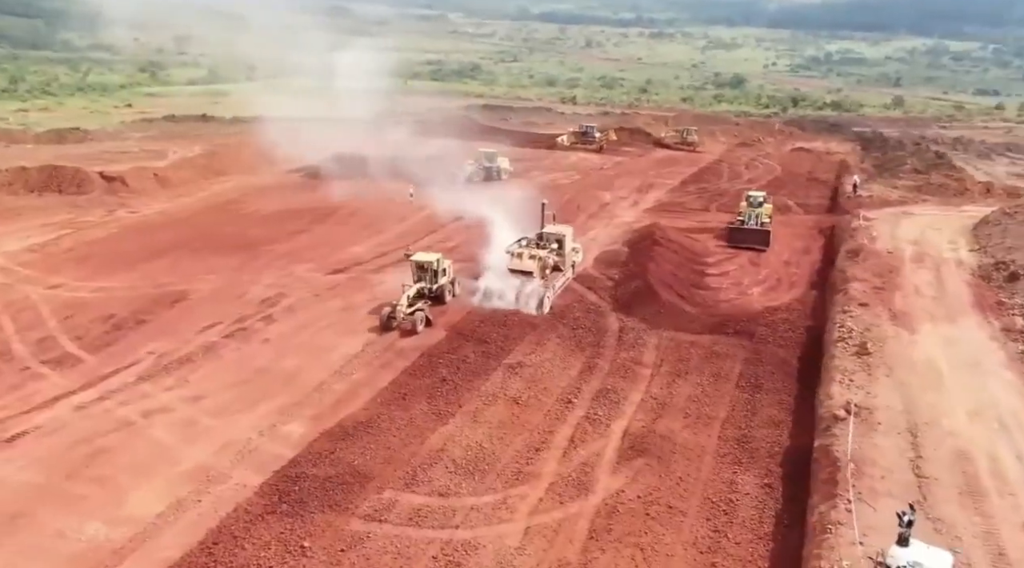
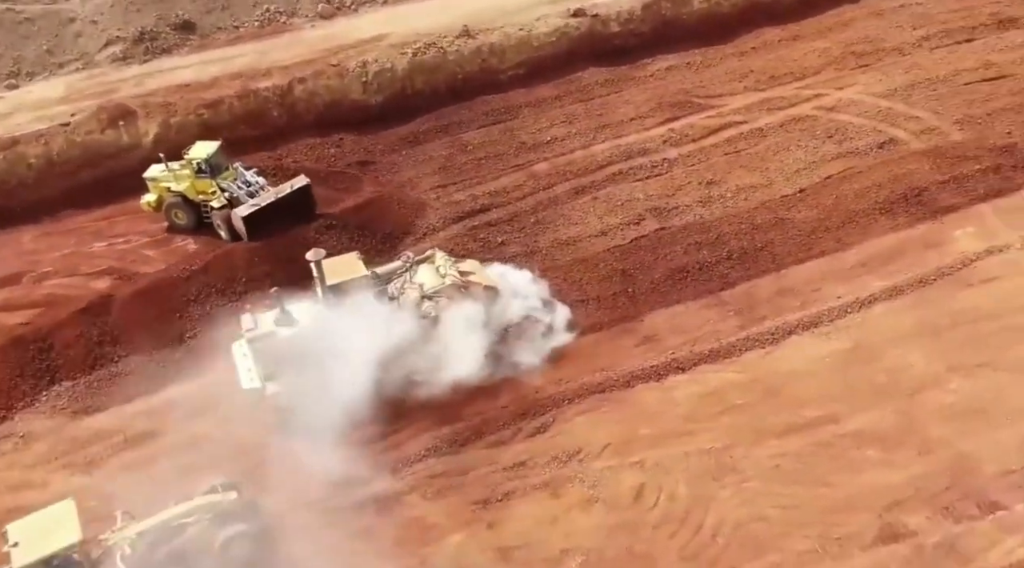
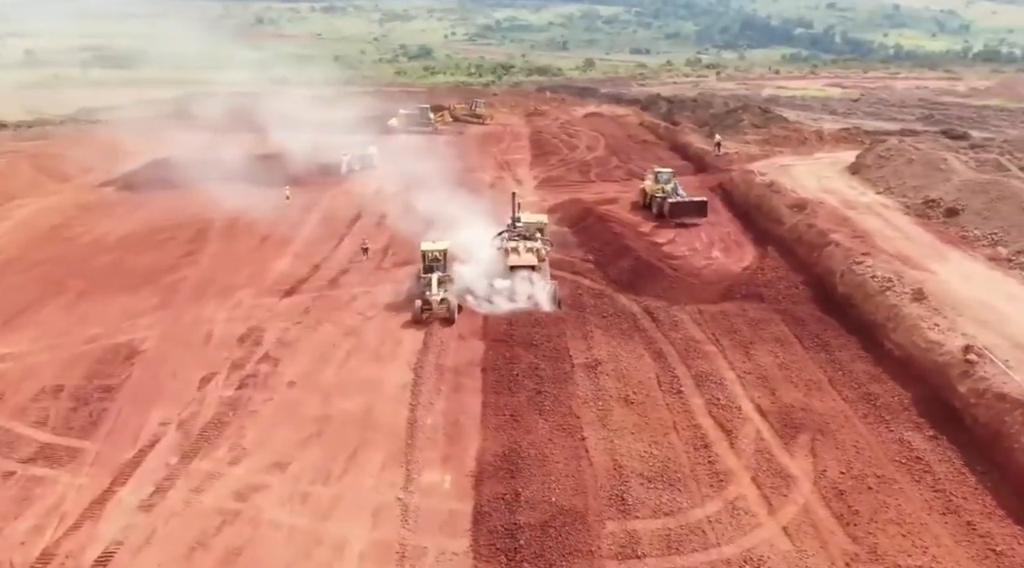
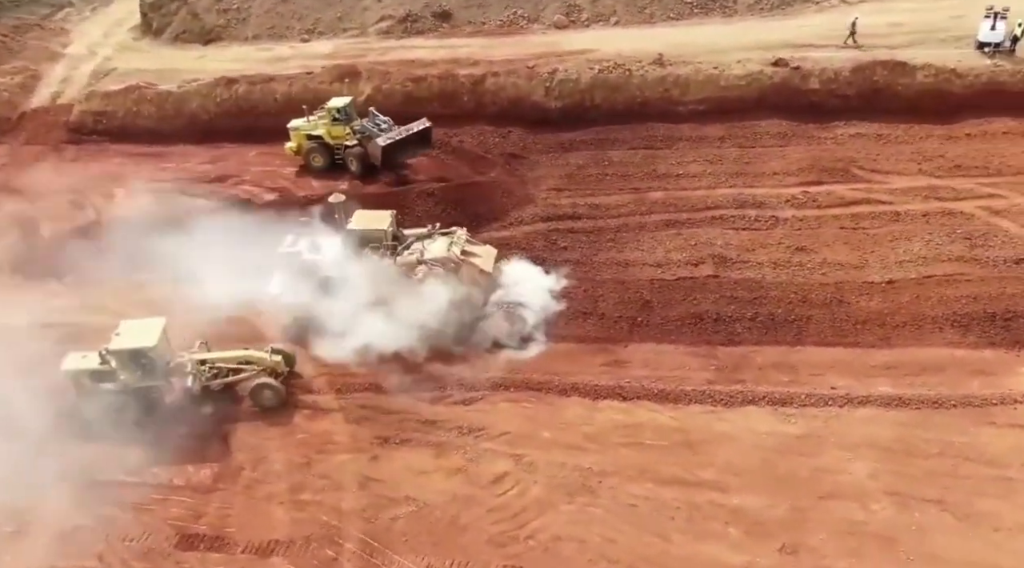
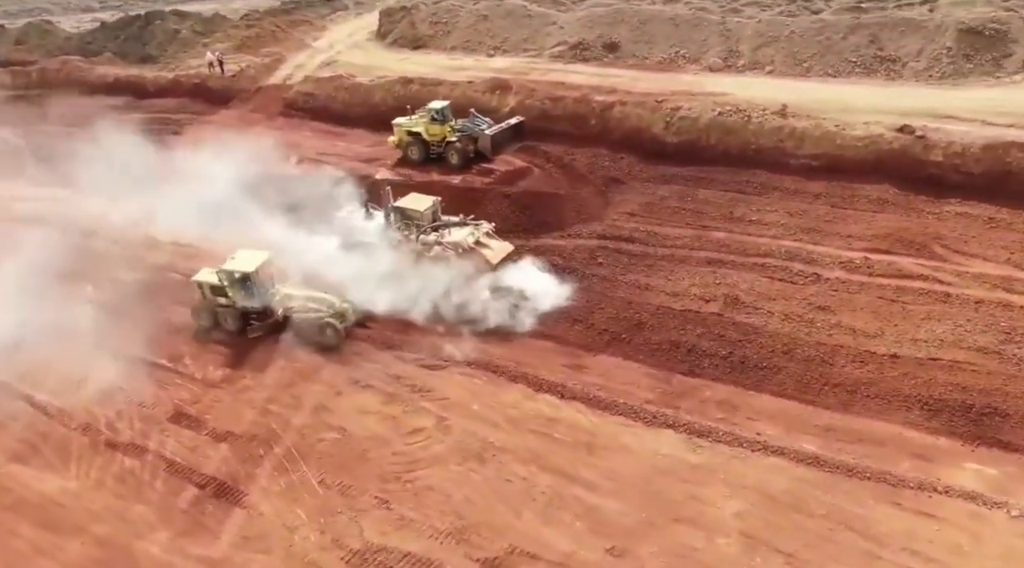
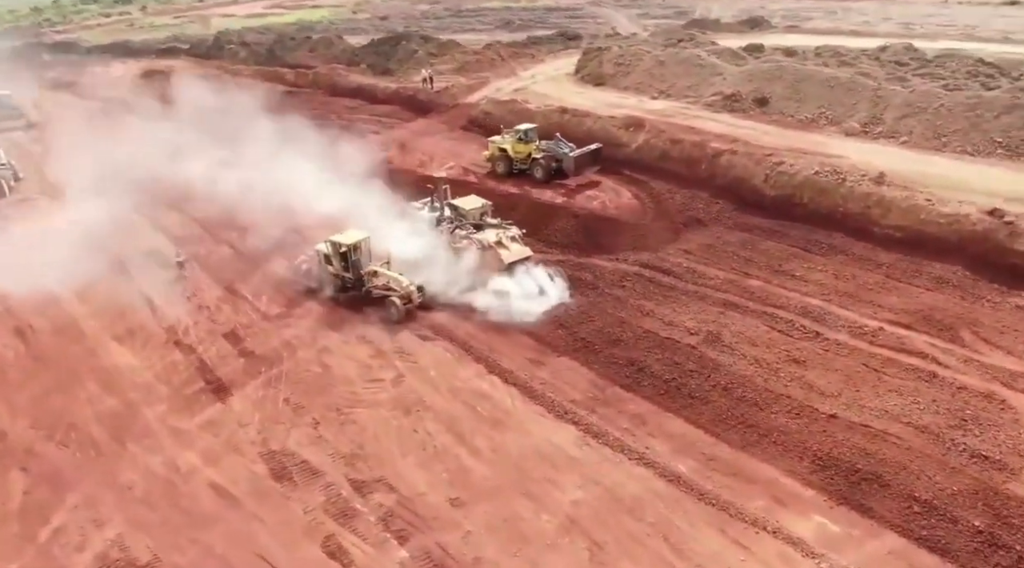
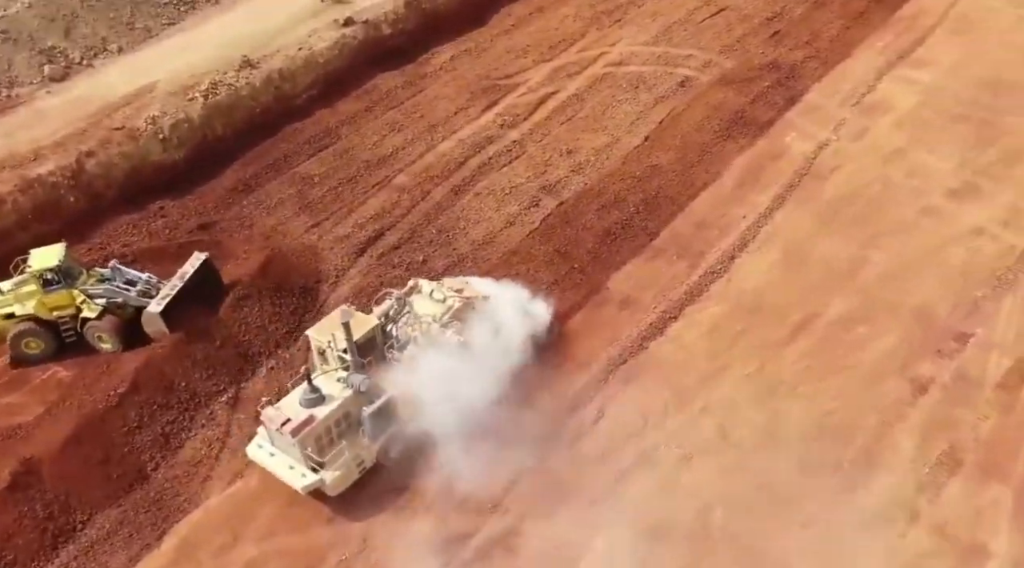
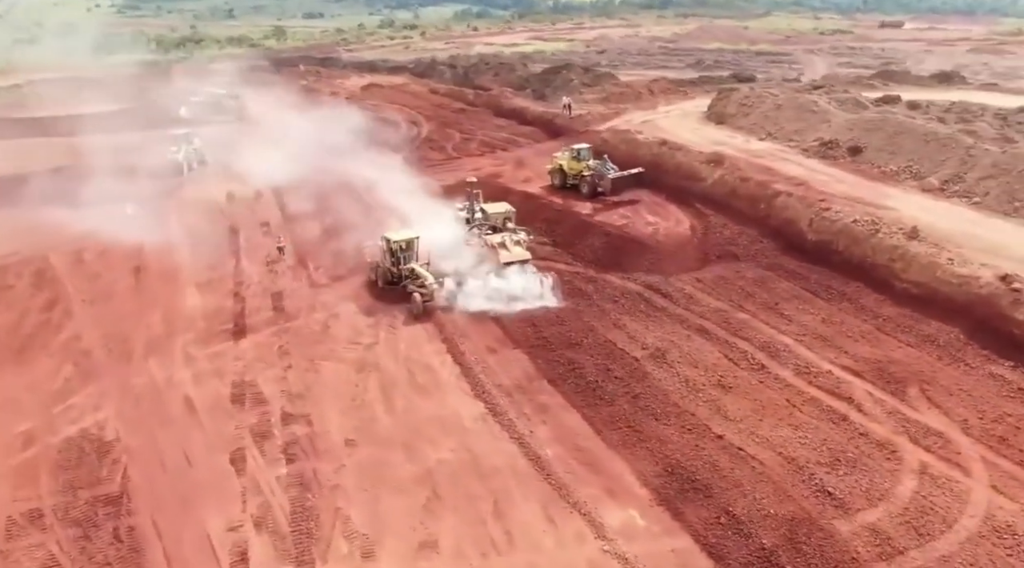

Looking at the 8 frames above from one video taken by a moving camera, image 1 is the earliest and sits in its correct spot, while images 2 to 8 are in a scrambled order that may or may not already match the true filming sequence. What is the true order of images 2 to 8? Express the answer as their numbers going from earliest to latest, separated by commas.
3, 8, 6, 5, 4, 2, 7
